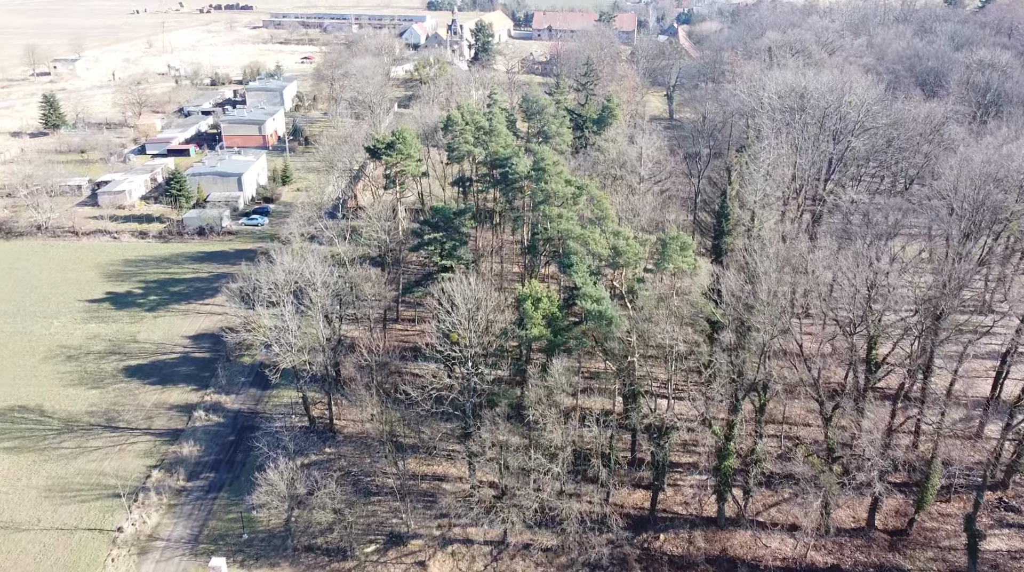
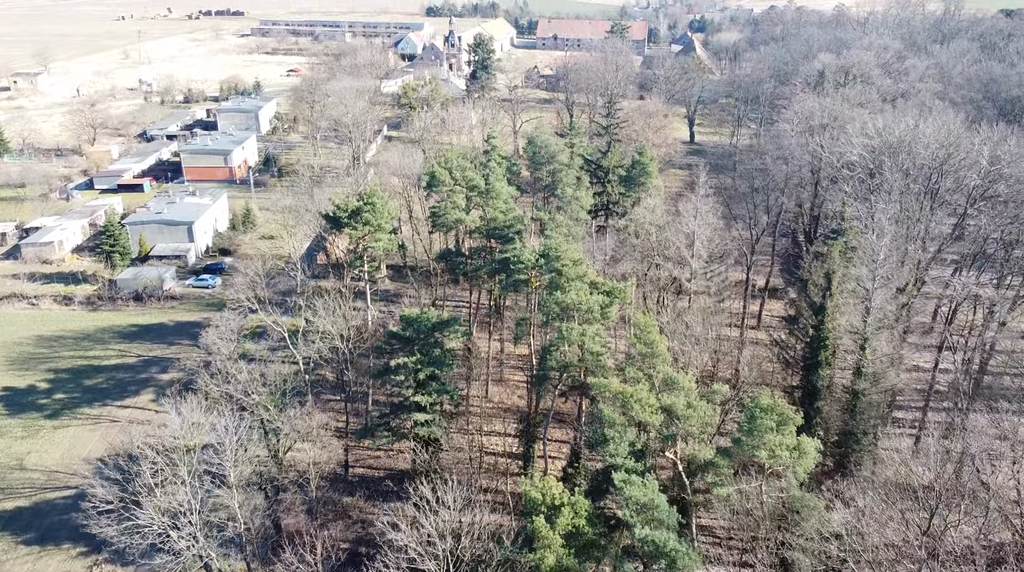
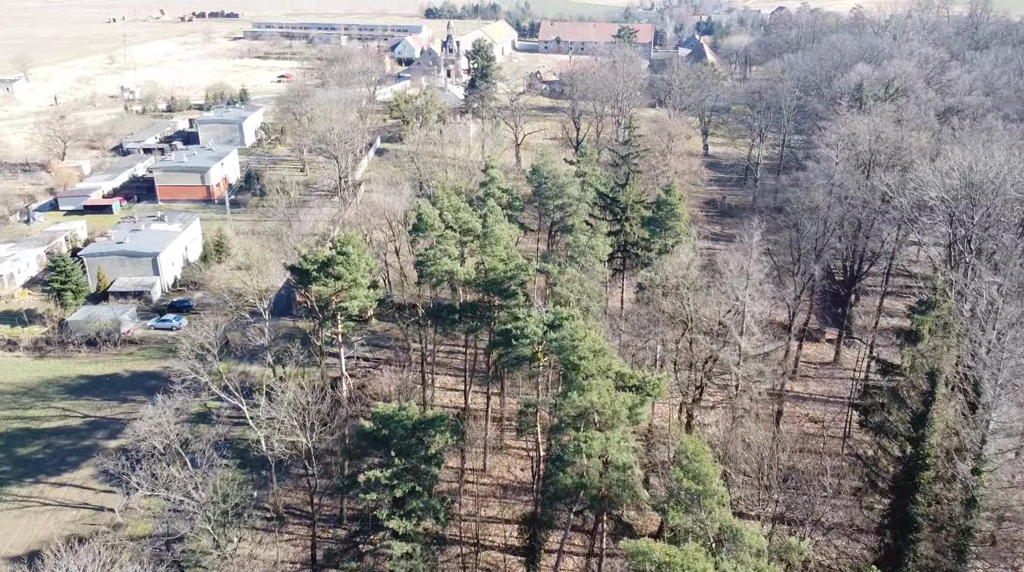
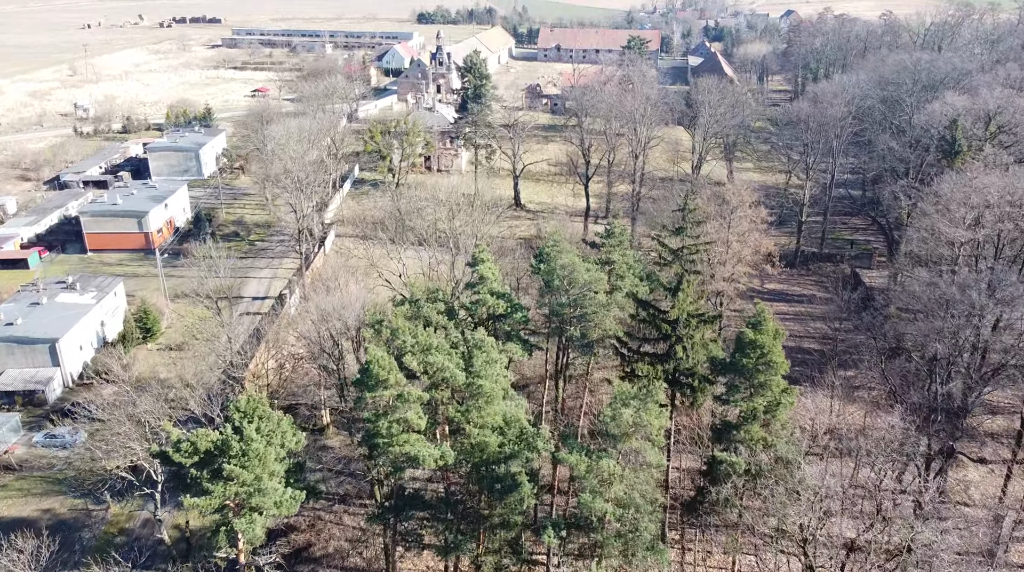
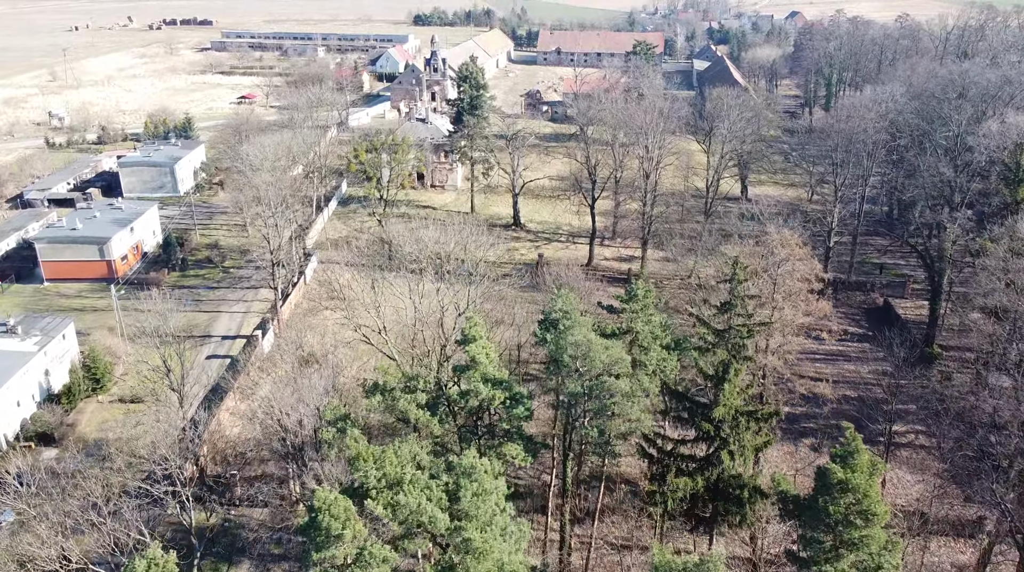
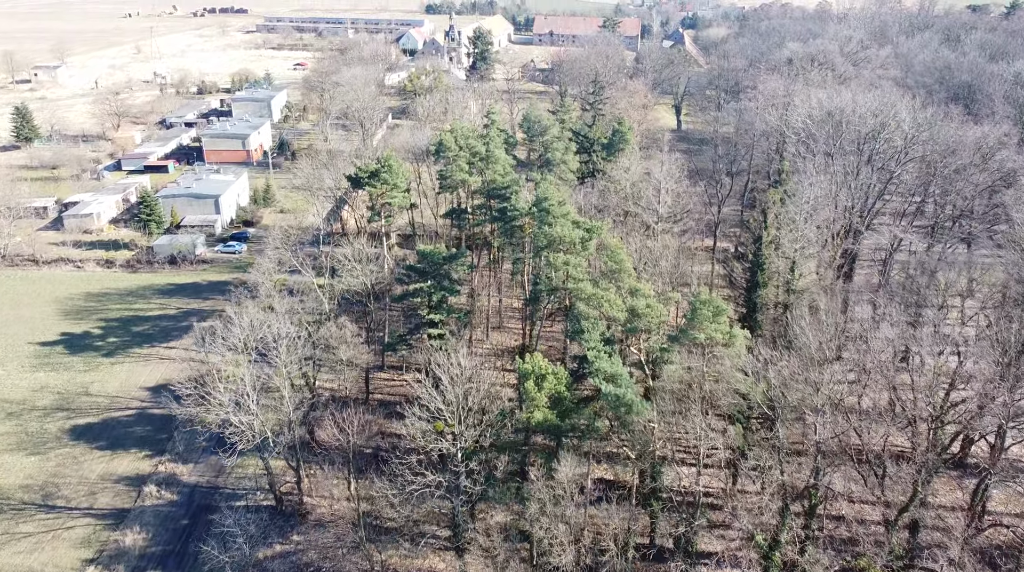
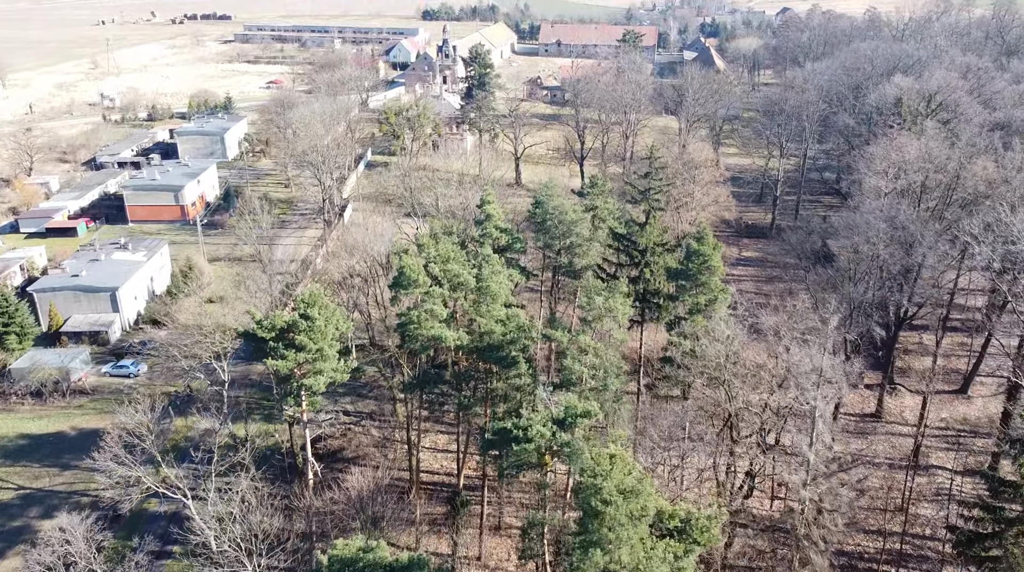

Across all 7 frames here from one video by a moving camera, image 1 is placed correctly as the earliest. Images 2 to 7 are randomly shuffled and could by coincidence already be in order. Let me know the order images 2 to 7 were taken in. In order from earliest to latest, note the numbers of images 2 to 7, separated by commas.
6, 2, 3, 7, 4, 5
